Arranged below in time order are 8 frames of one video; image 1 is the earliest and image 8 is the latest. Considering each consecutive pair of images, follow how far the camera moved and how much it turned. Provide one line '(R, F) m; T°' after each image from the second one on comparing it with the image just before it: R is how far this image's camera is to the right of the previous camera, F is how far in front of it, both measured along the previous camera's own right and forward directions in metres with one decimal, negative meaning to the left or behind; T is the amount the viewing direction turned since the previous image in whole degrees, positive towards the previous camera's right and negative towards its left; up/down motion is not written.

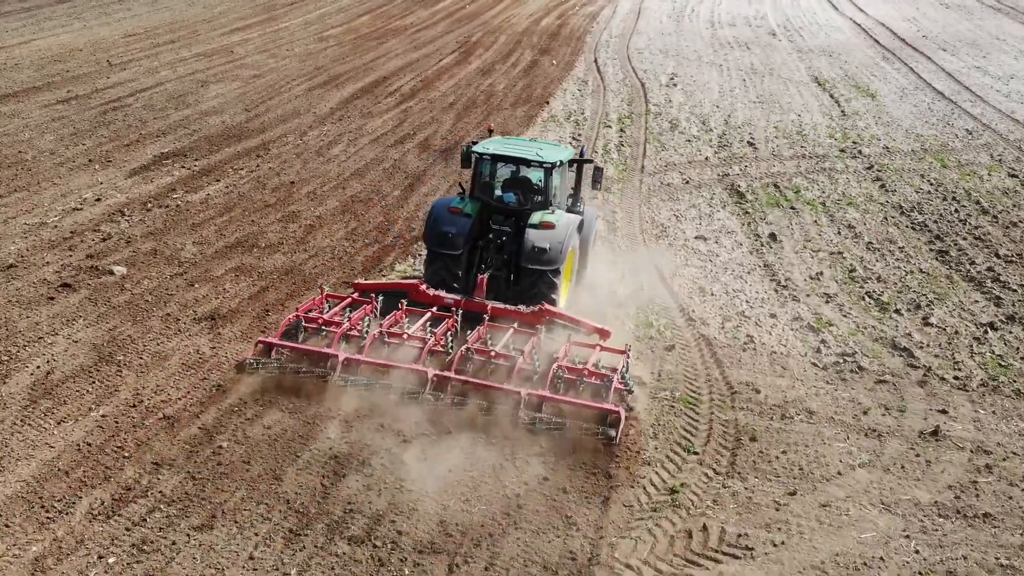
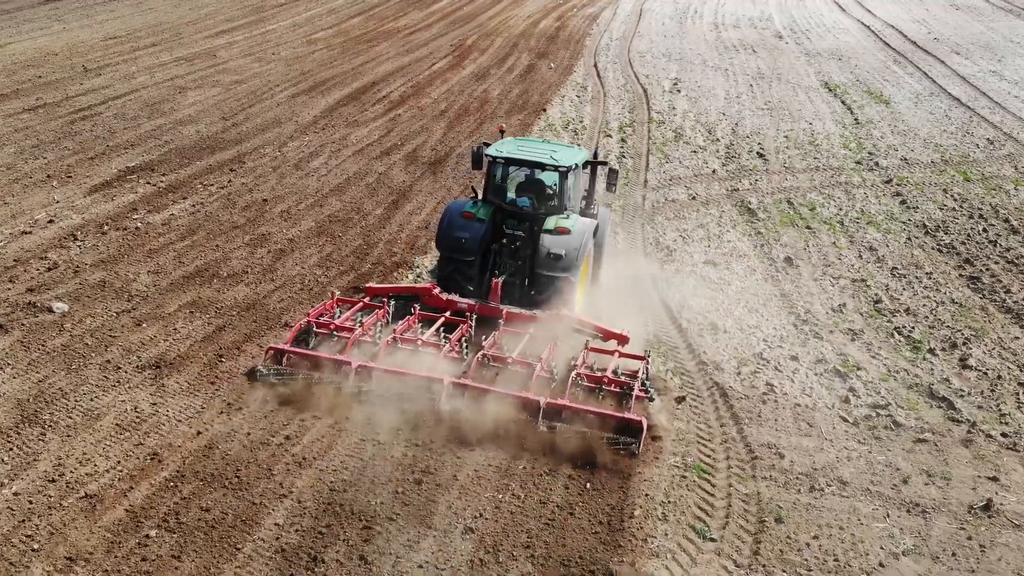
(+0.2, +1.0) m; 0°
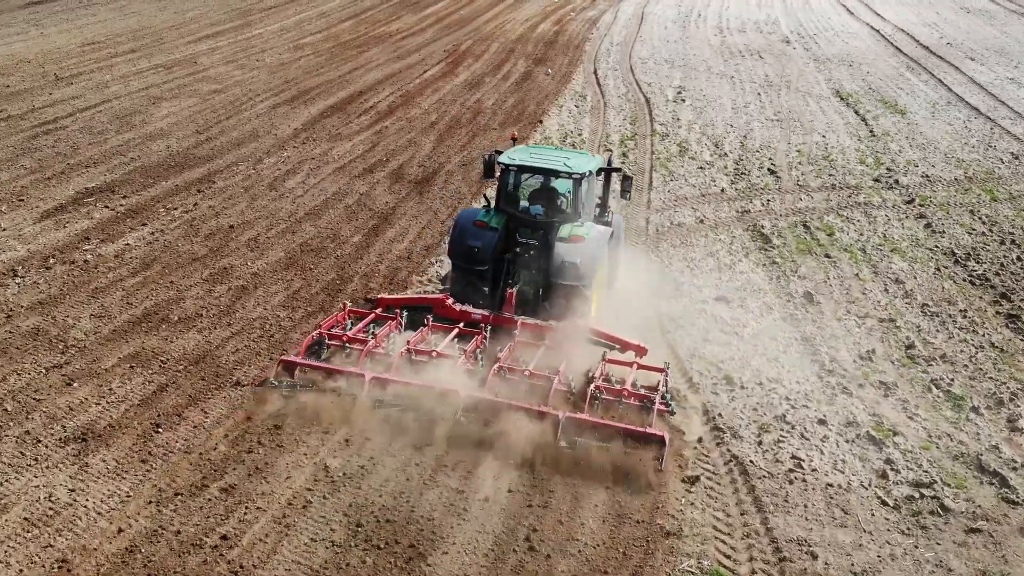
(+0.2, +1.0) m; 0°
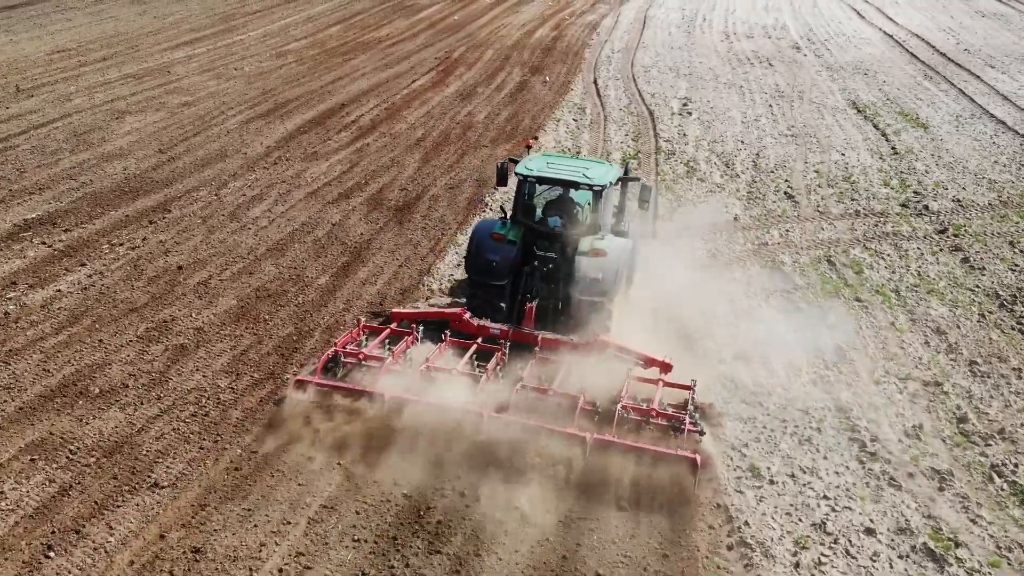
(+0.2, +1.3) m; 0°
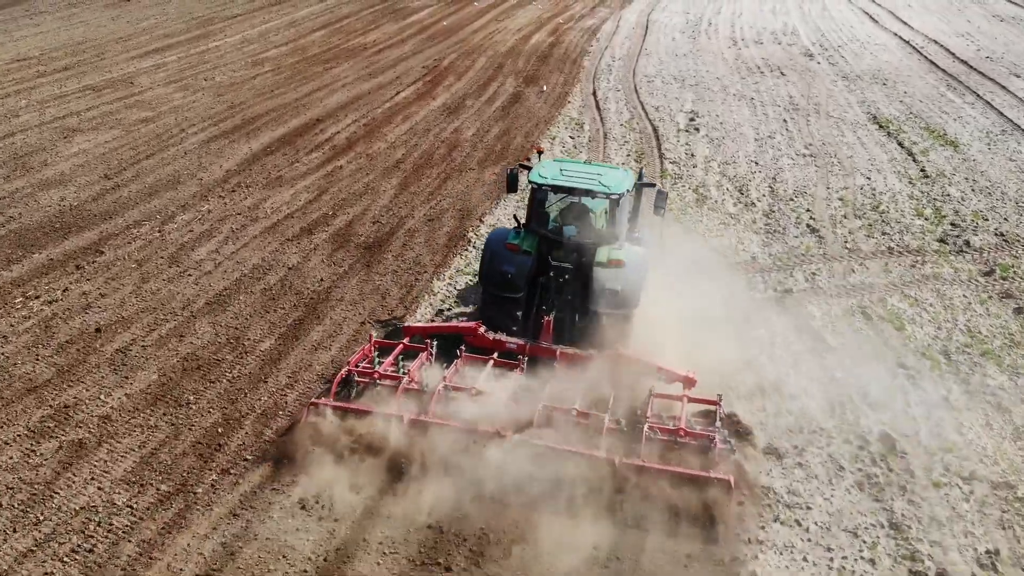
(+0.2, +1.5) m; 0°
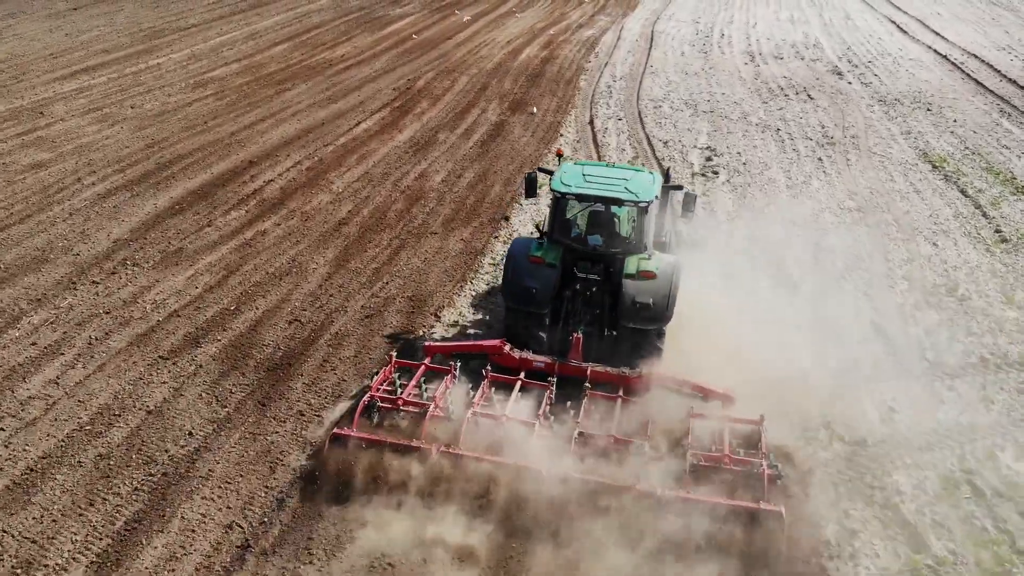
(+0.5, +2.8) m; 0°
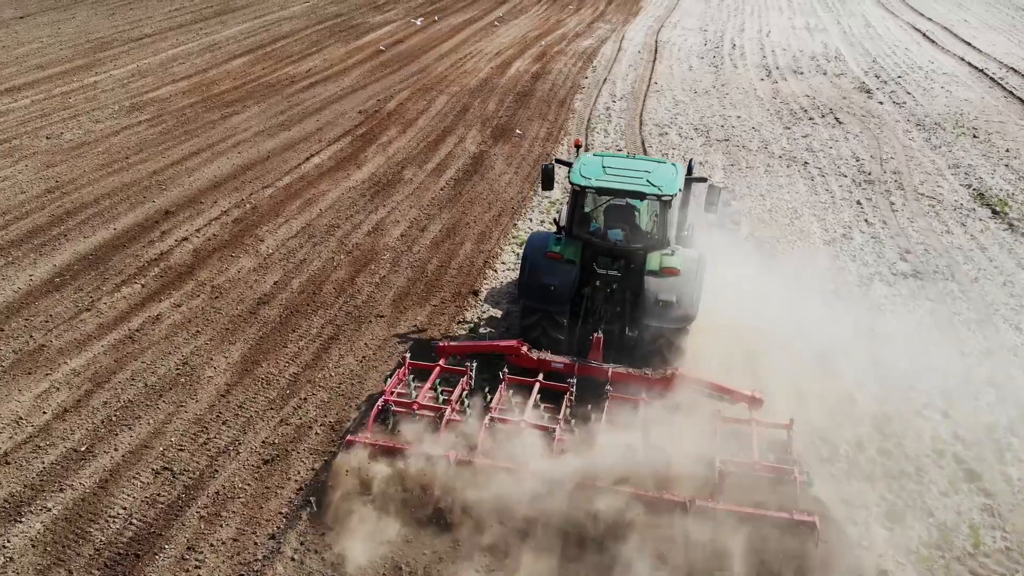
(+0.4, +2.2) m; 0°
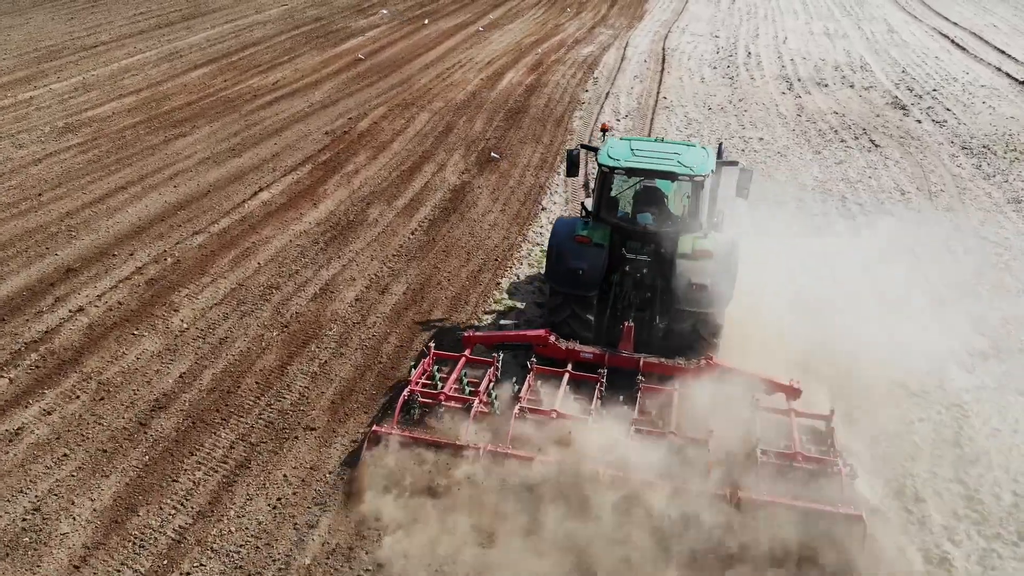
(+0.3, +1.9) m; 0°
